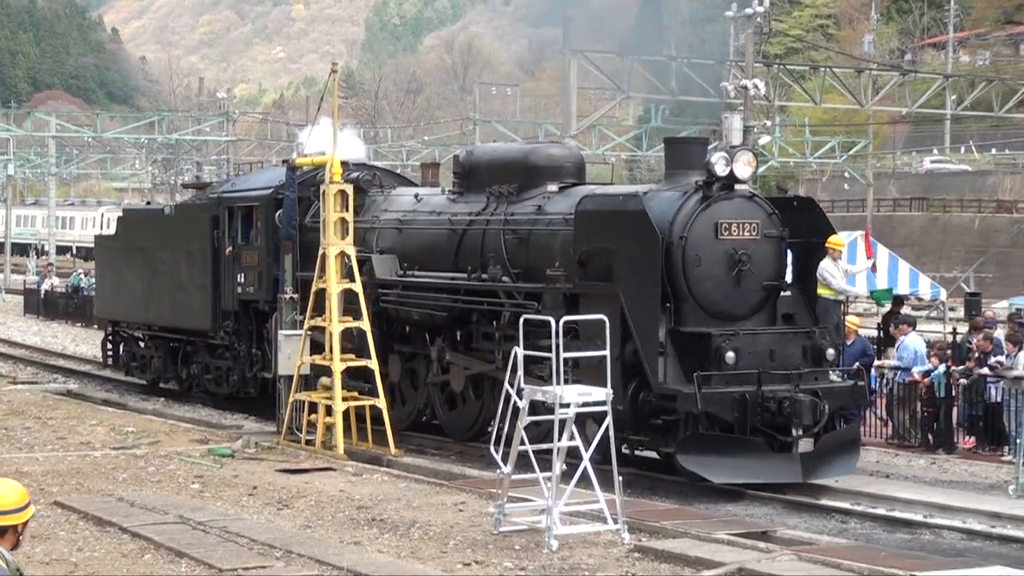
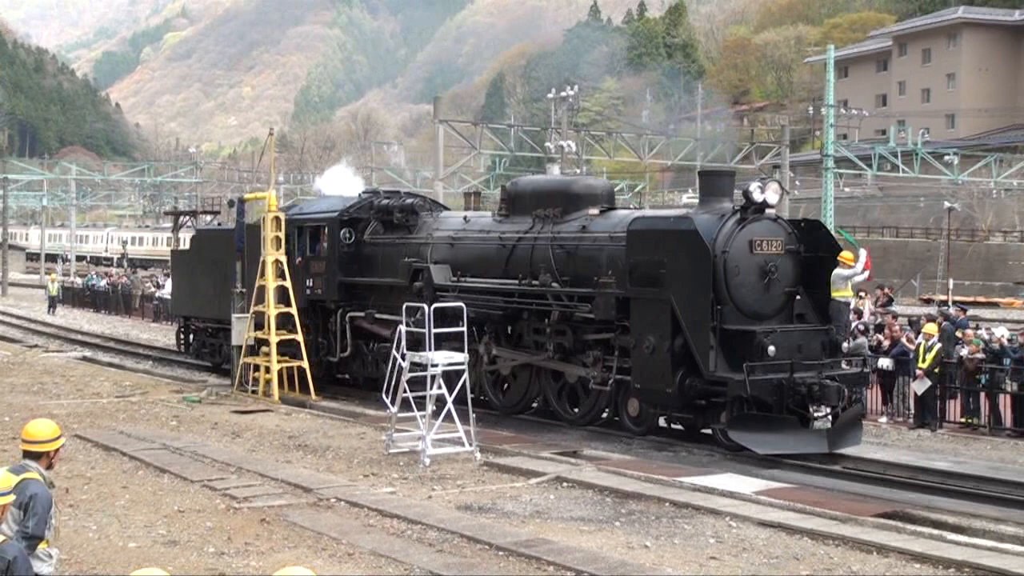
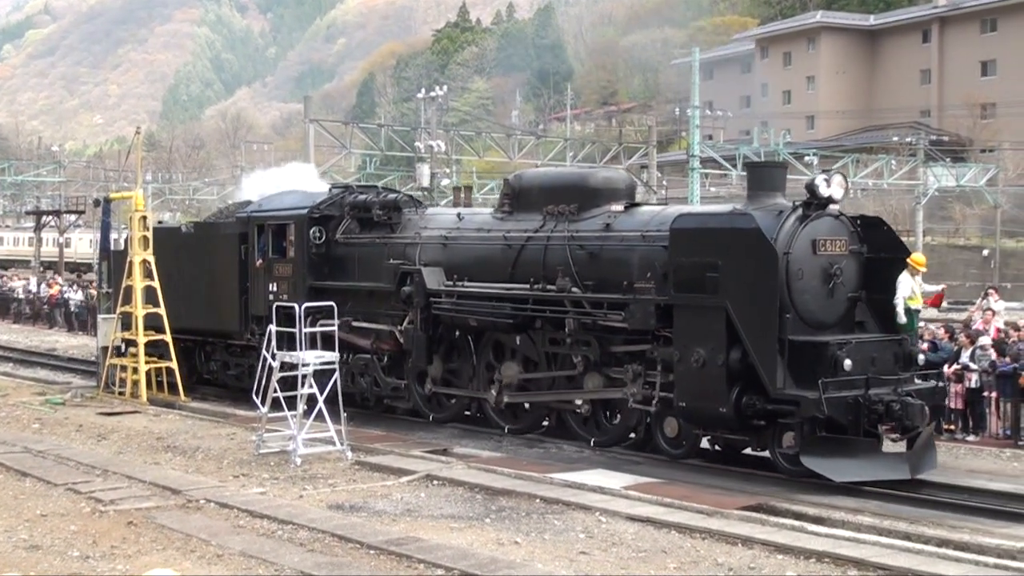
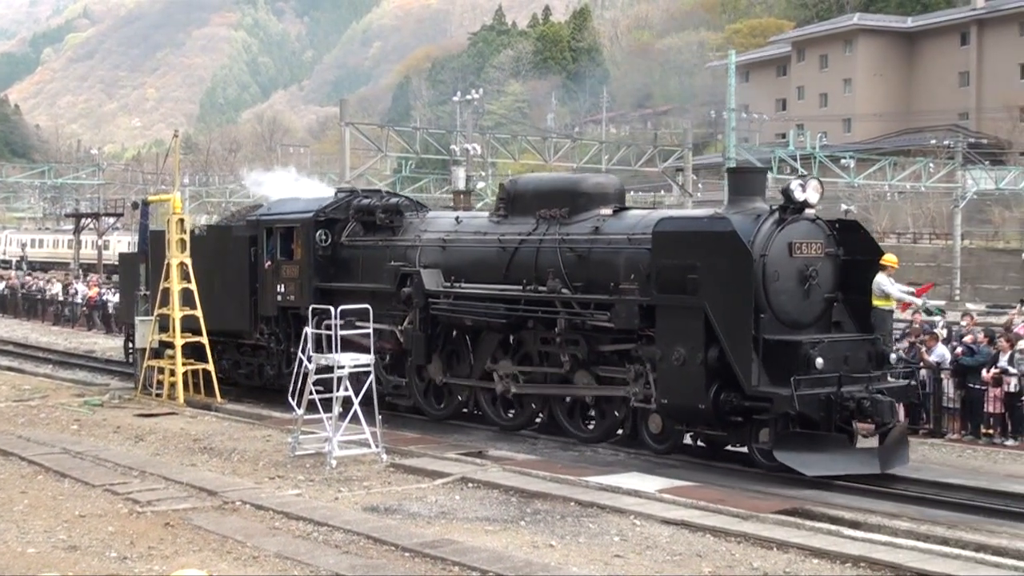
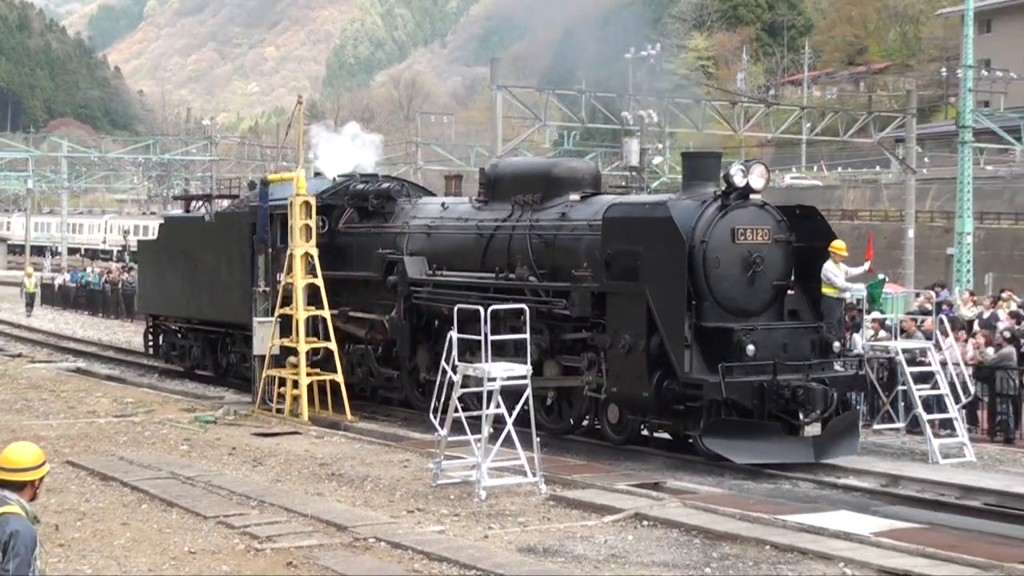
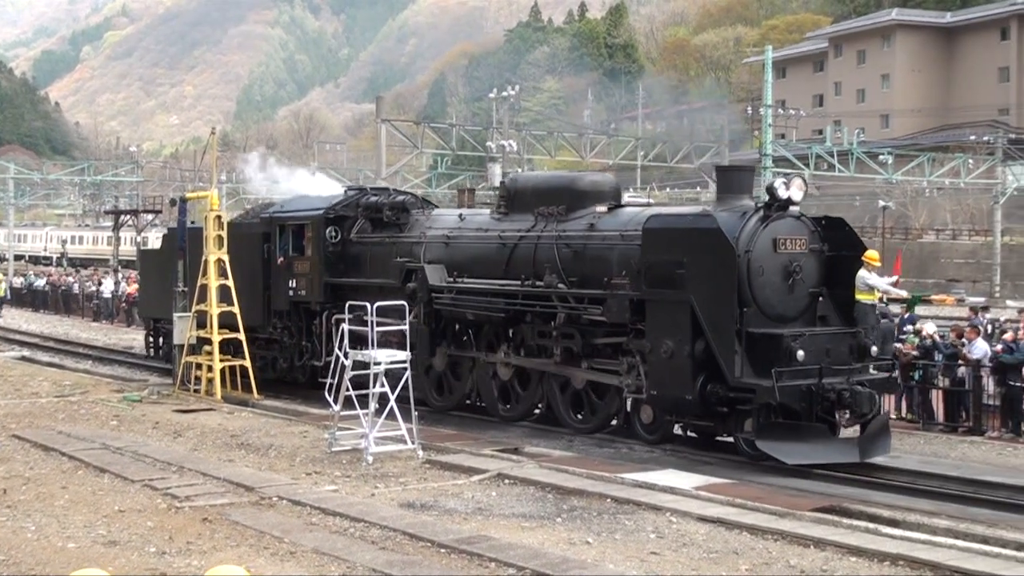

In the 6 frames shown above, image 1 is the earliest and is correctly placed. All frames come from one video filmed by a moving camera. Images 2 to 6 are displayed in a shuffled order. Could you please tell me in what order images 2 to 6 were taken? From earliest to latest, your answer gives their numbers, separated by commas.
5, 2, 6, 4, 3
